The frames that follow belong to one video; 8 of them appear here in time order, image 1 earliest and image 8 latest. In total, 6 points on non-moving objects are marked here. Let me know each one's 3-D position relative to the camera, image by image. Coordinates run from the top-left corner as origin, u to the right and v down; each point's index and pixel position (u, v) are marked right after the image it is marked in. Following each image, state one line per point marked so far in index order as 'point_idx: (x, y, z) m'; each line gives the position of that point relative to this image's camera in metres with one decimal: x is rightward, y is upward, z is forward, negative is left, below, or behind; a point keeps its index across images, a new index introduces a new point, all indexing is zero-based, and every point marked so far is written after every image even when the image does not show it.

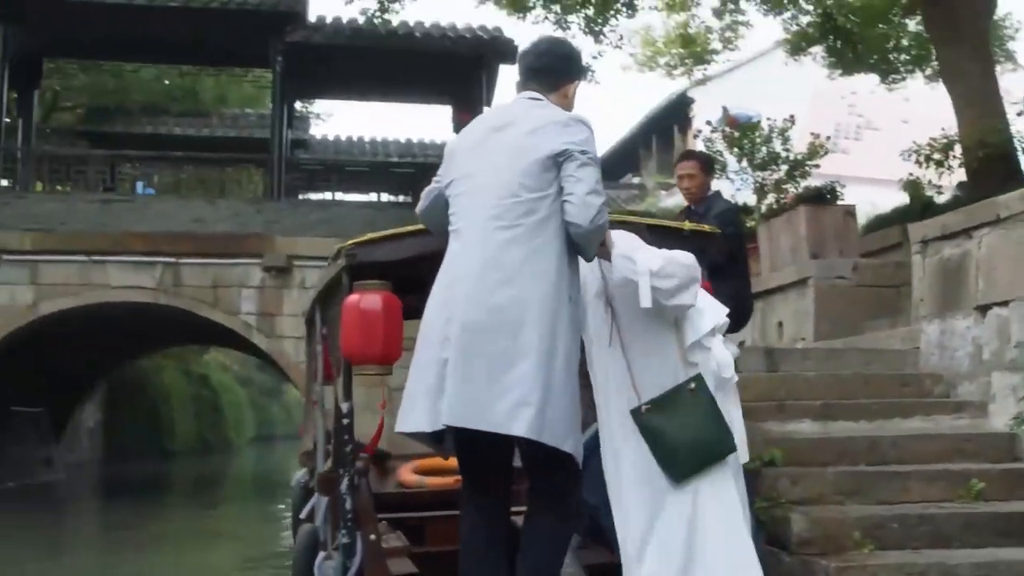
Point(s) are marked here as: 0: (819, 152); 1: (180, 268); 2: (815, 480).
0: (+2.6, +1.2, +9.8) m
1: (-3.8, +0.2, +12.9) m
2: (+1.2, -0.8, +4.5) m
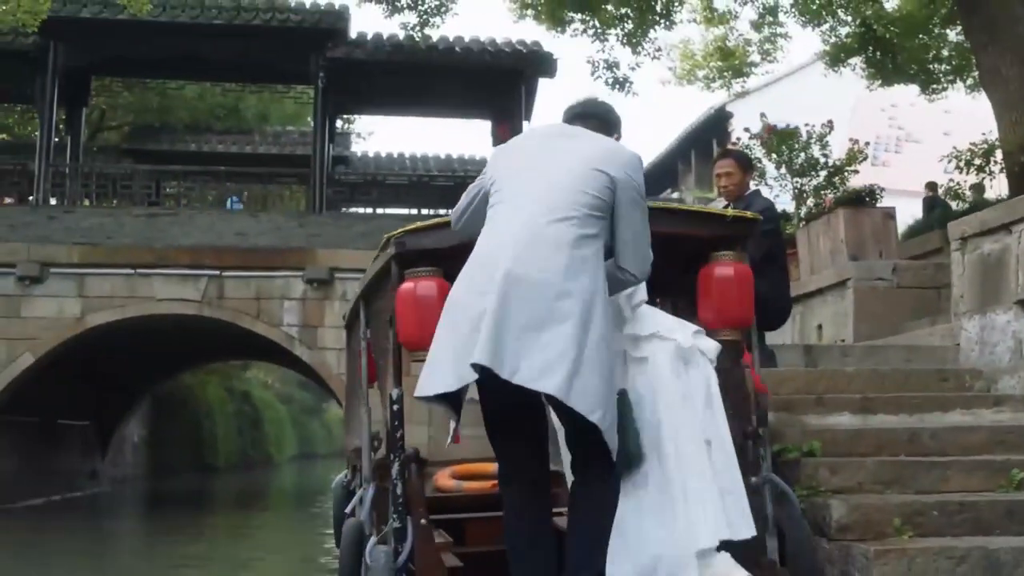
0: (+2.9, +1.1, +9.7) m
1: (-3.3, +0.1, +13.1) m
2: (+1.3, -0.7, +4.5) m
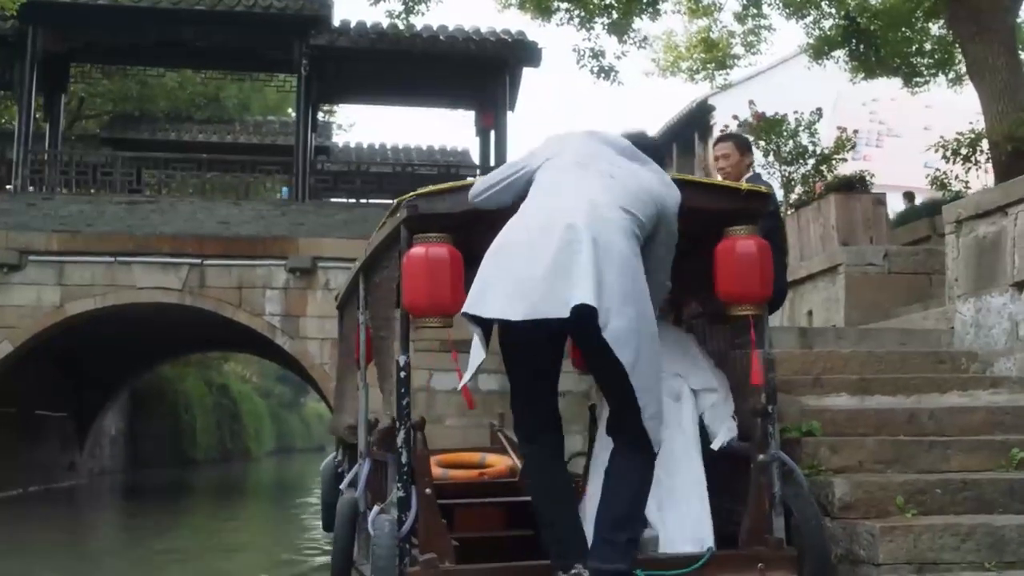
0: (+2.8, +1.2, +9.7) m
1: (-3.5, +0.2, +13.0) m
2: (+1.3, -0.6, +4.5) m
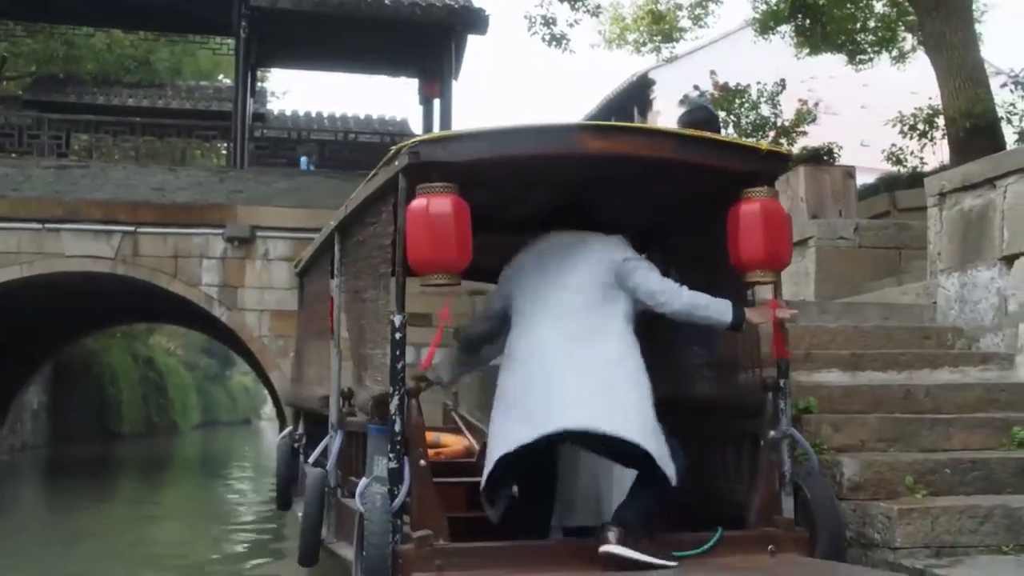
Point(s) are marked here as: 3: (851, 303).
0: (+2.5, +1.4, +9.6) m
1: (-4.1, +0.5, +12.5) m
2: (+1.3, -0.5, +4.3) m
3: (+1.8, -0.1, +6.0) m
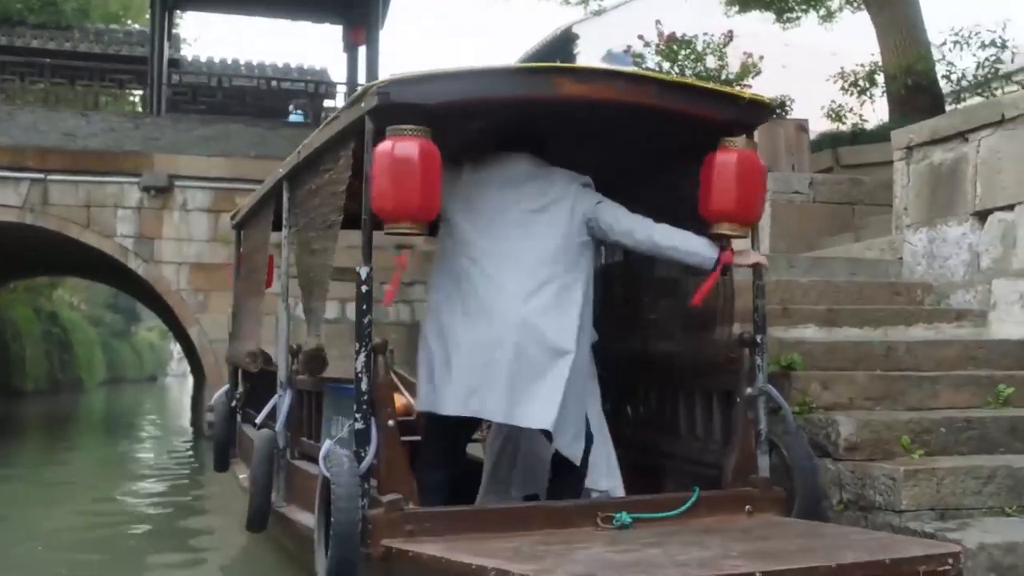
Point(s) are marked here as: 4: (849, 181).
0: (+2.0, +1.8, +9.4) m
1: (-4.8, +1.1, +11.8) m
2: (+1.2, -0.3, +4.1) m
3: (+1.5, +0.2, +5.8) m
4: (+2.1, +0.7, +7.3) m
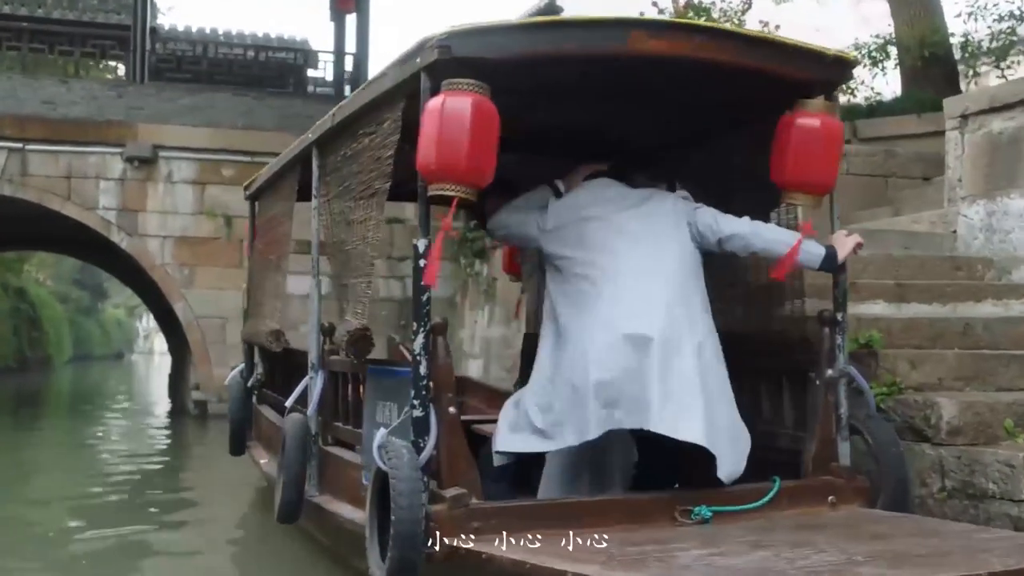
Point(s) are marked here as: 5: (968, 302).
0: (+2.1, +2.0, +9.2) m
1: (-4.7, +1.3, +11.4) m
2: (+1.4, -0.3, +3.9) m
3: (+1.7, +0.3, +5.6) m
4: (+2.3, +0.8, +7.1) m
5: (+1.9, -0.1, +4.7) m
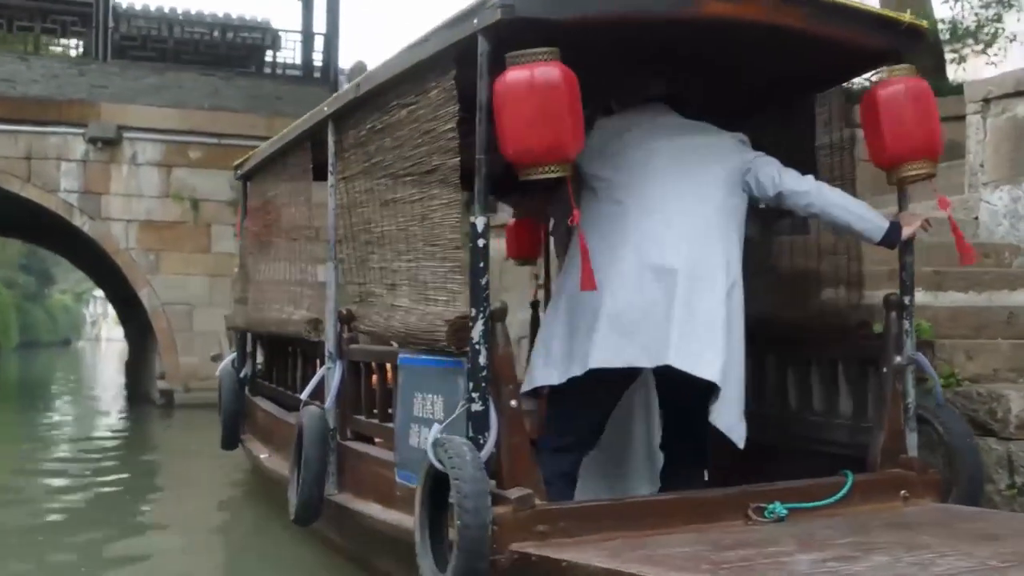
0: (+2.0, +2.1, +9.0) m
1: (-4.9, +1.5, +10.9) m
2: (+1.5, -0.2, +3.7) m
3: (+1.8, +0.3, +5.4) m
4: (+2.3, +0.9, +7.0) m
5: (+2.0, 0.0, +4.6) m
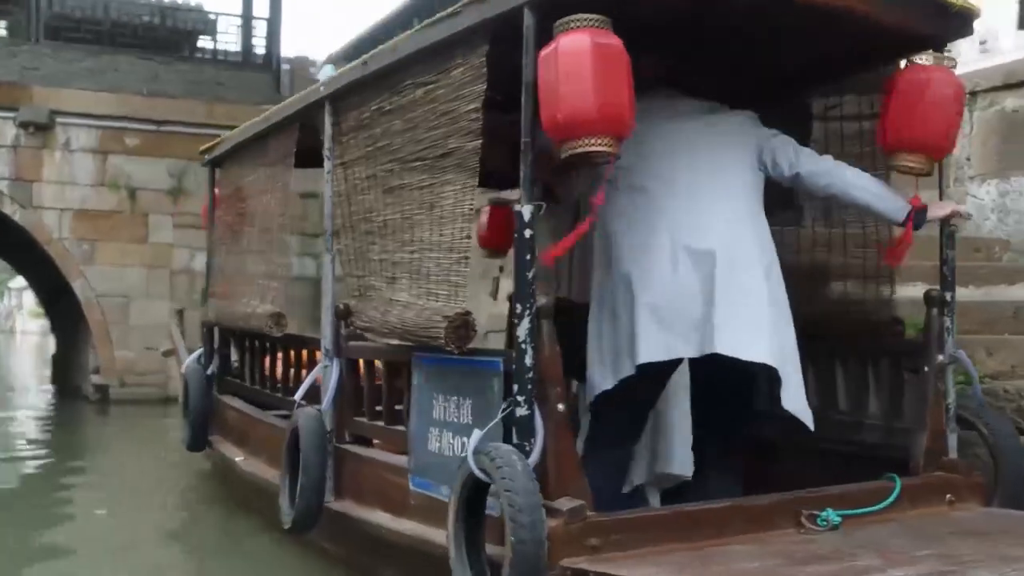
0: (+1.7, +2.1, +8.9) m
1: (-5.3, +1.6, +10.4) m
2: (+1.6, -0.2, +3.6) m
3: (+1.7, +0.4, +5.3) m
4: (+2.1, +0.9, +6.9) m
5: (+1.9, 0.0, +4.5) m
